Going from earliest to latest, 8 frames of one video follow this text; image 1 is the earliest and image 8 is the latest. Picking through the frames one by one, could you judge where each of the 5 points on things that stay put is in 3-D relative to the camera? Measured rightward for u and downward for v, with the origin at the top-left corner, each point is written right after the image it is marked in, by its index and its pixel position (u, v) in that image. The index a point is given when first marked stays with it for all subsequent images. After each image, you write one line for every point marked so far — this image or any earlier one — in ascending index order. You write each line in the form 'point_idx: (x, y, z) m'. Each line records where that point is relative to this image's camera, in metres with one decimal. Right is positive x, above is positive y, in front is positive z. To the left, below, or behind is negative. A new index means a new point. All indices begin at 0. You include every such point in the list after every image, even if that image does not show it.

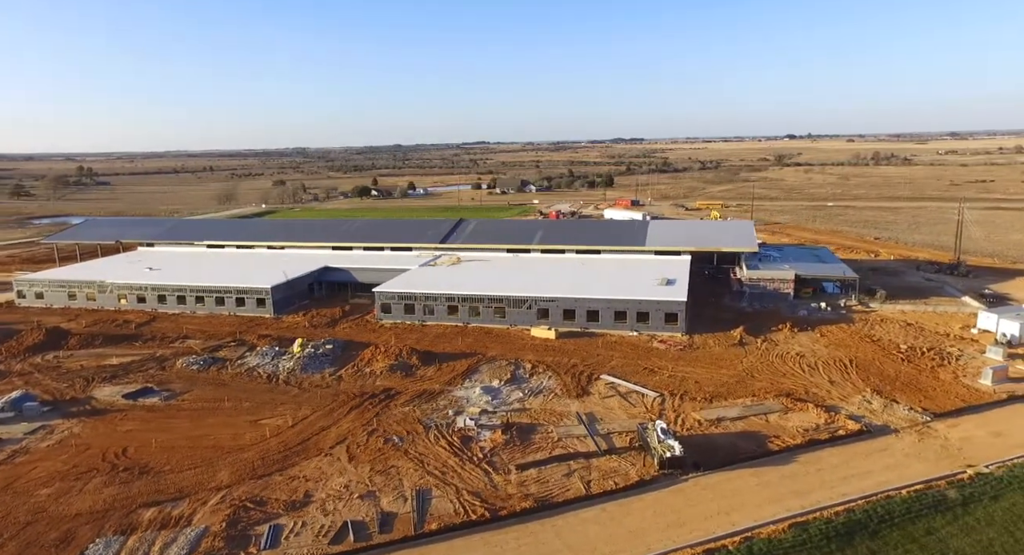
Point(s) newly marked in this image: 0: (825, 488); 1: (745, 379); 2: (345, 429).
0: (+7.1, -4.8, +13.7) m
1: (+7.7, -3.4, +19.9) m
2: (-4.9, -4.4, +17.3) m
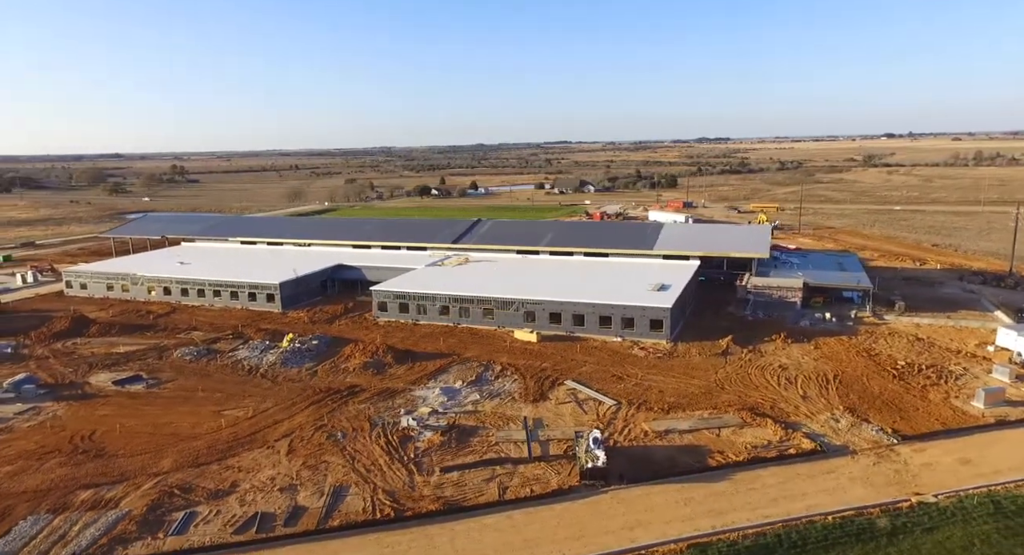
0: (+5.0, -5.0, +13.0) m
1: (+6.4, -3.6, +19.1) m
2: (-6.4, -4.3, +17.8) m
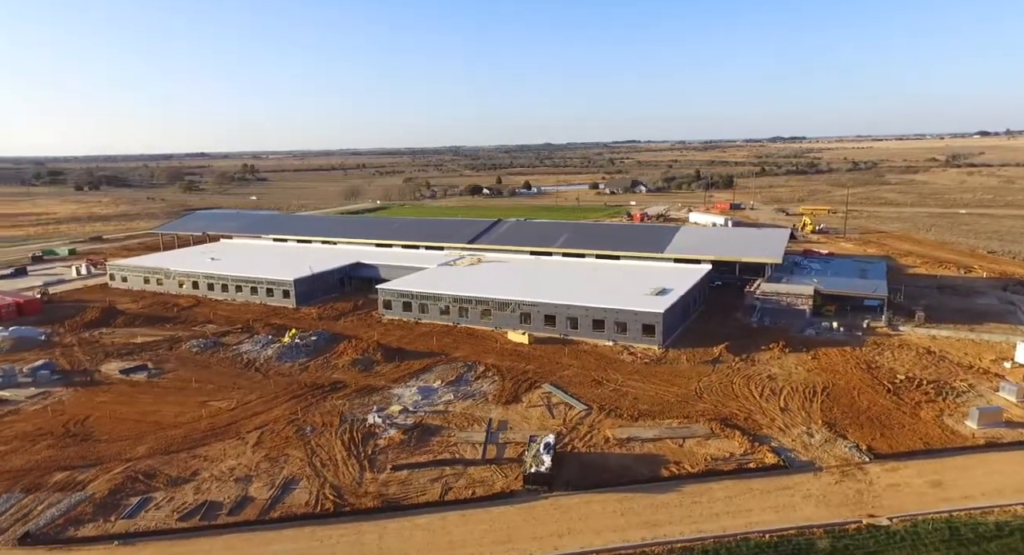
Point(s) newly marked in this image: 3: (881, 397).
0: (+3.6, -5.1, +12.6) m
1: (+5.5, -3.8, +18.6) m
2: (-7.4, -4.3, +18.4) m
3: (+11.2, -3.6, +18.3) m
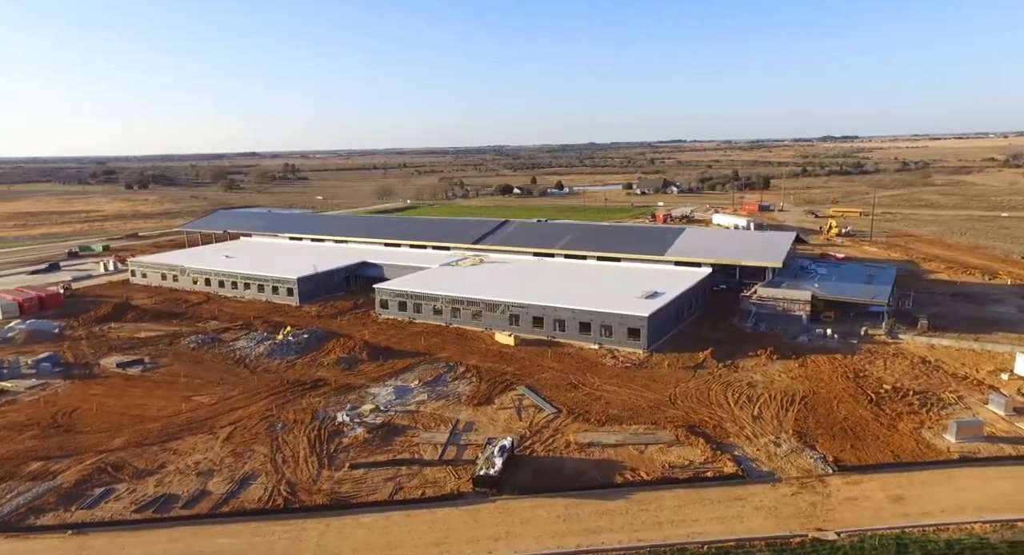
0: (+2.3, -5.2, +12.4) m
1: (+4.5, -3.9, +18.3) m
2: (-8.3, -4.2, +18.8) m
3: (+10.3, -3.8, +17.7) m
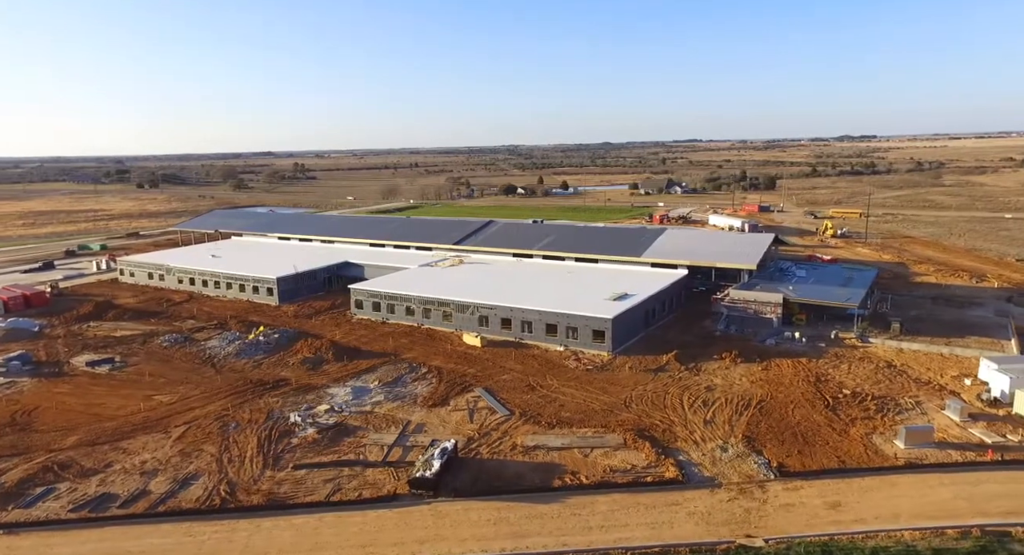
0: (+0.8, -5.3, +12.4) m
1: (+3.1, -3.9, +18.2) m
2: (-9.7, -4.2, +18.9) m
3: (+8.9, -3.9, +17.6) m
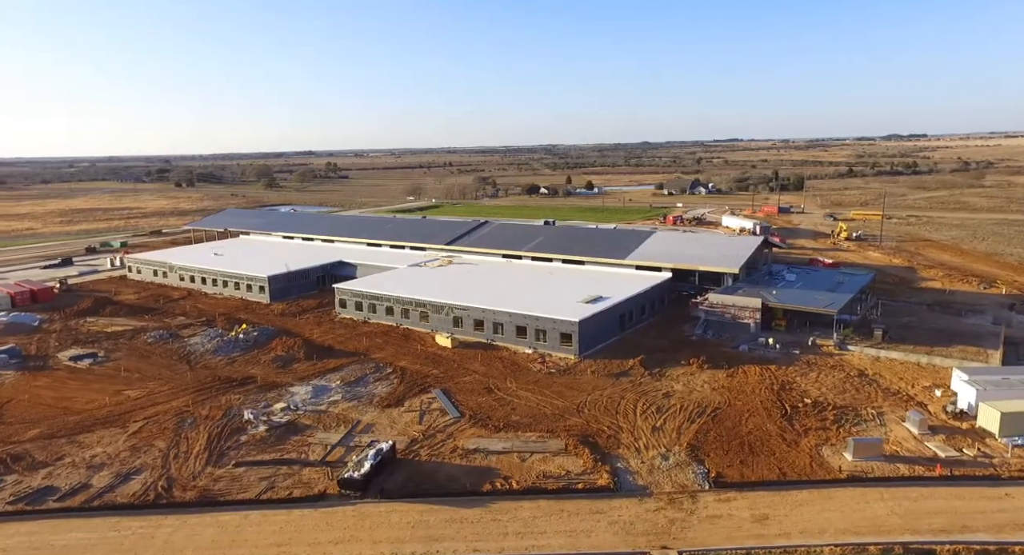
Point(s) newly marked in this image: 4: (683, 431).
0: (-0.9, -5.3, +12.3) m
1: (+1.7, -4.0, +18.0) m
2: (-11.2, -4.2, +19.3) m
3: (+7.3, -4.1, +17.1) m
4: (+4.8, -4.3, +16.7) m
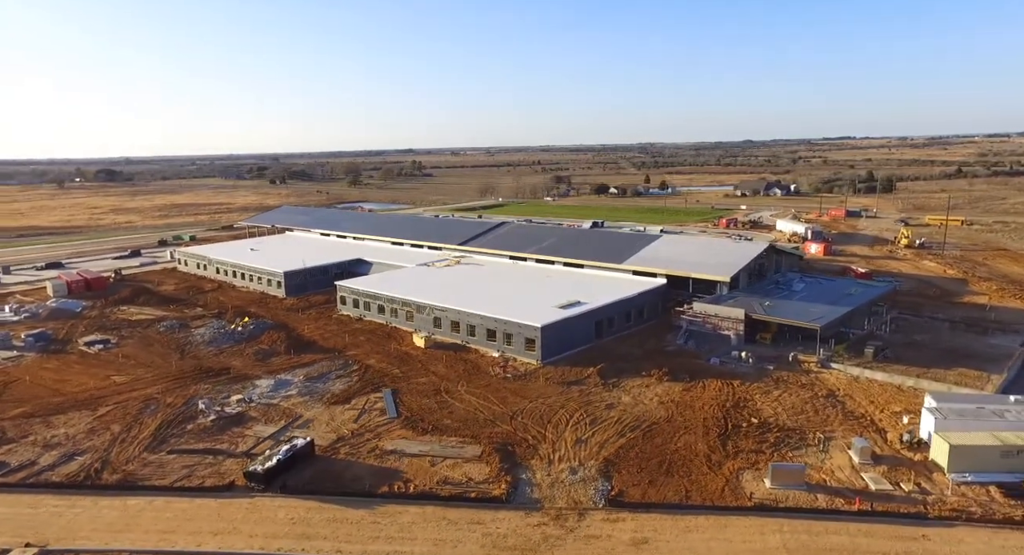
0: (-3.7, -5.4, +12.5) m
1: (-0.3, -4.2, +17.8) m
2: (-12.9, -4.0, +20.7) m
3: (+5.2, -4.4, +16.3) m
4: (+2.6, -4.5, +16.2) m
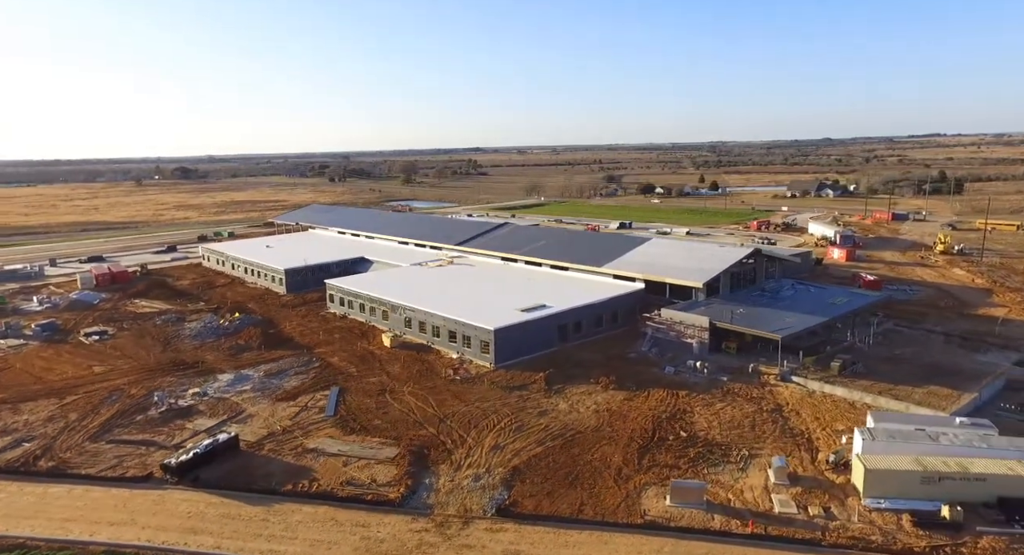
0: (-6.2, -5.5, +12.9) m
1: (-2.4, -4.3, +17.9) m
2: (-14.7, -3.9, +21.8) m
3: (+2.9, -4.6, +15.9) m
4: (+0.3, -4.7, +16.0) m
